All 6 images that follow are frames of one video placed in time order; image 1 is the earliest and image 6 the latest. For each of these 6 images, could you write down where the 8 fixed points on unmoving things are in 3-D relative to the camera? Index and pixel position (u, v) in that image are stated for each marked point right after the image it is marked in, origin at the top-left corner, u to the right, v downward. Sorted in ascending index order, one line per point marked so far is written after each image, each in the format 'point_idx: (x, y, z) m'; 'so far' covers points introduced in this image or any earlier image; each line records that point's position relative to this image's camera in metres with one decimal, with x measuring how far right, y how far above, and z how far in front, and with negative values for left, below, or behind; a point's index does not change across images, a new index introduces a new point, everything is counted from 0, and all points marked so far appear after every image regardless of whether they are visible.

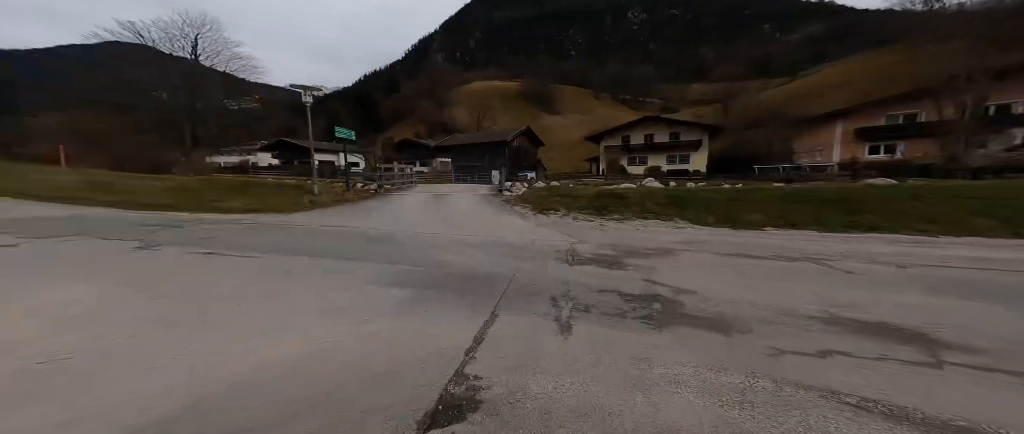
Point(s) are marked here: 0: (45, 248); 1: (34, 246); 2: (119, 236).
0: (-9.4, -0.3, +7.2) m
1: (-9.8, -0.3, +7.4) m
2: (-9.5, -0.1, +8.5) m
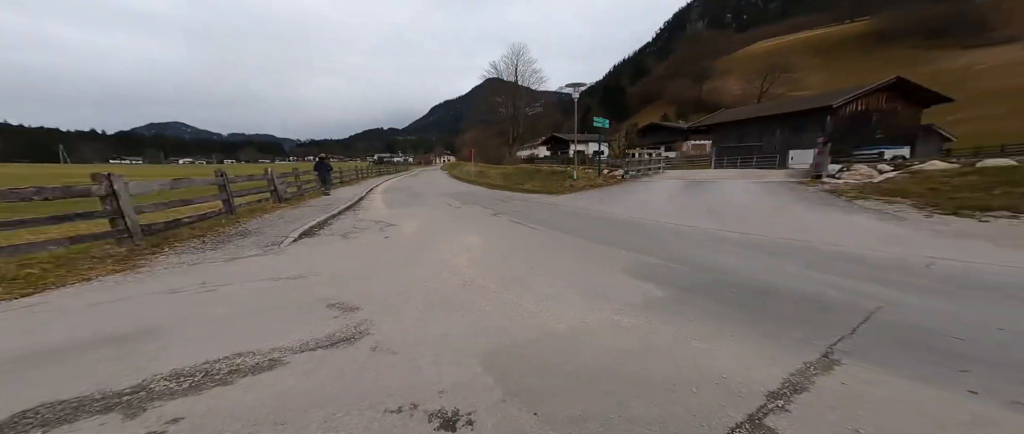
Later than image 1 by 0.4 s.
0: (-2.7, +0.3, +11.4) m
1: (-2.8, +0.3, +11.8) m
2: (-1.9, +0.5, +12.4) m
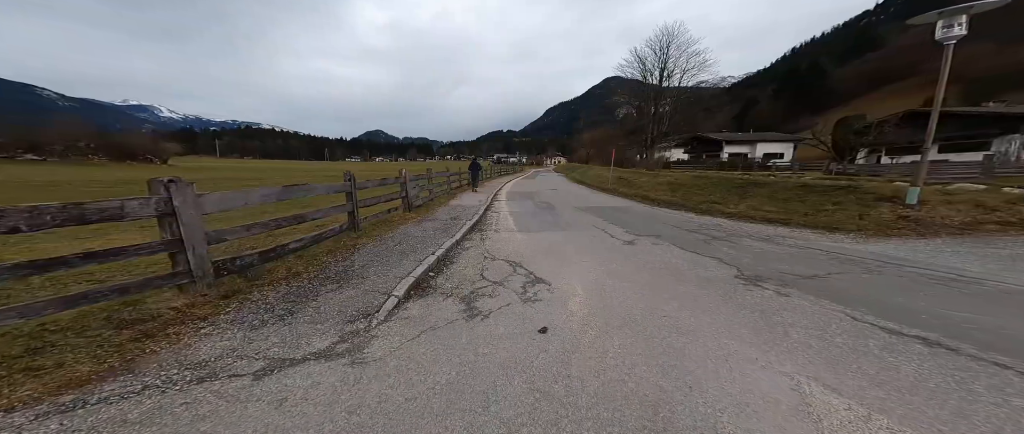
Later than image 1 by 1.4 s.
0: (+1.9, -0.4, +7.3) m
1: (+1.8, -0.4, +7.7) m
2: (+3.0, -0.3, +8.0) m
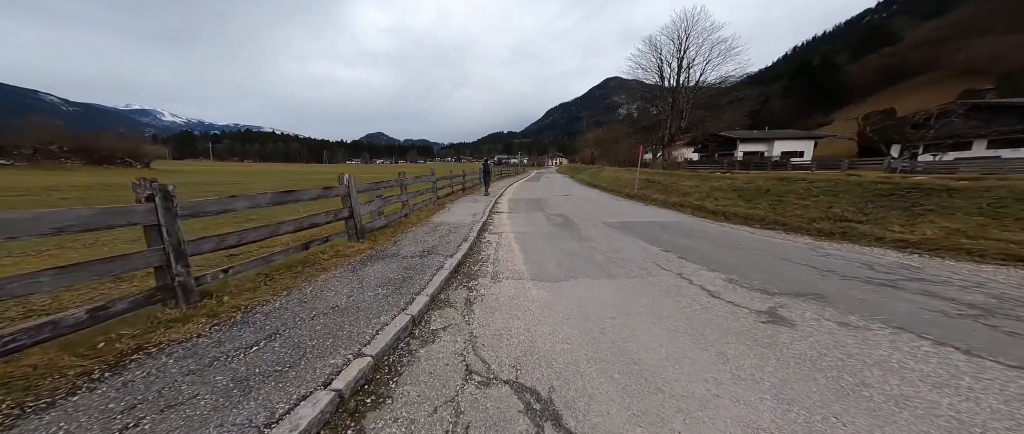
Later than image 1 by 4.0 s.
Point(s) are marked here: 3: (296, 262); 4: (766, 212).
0: (+2.0, -0.9, +3.9) m
1: (+2.0, -0.8, +4.3) m
2: (+3.1, -0.8, +4.6) m
3: (-3.0, -0.6, +4.5) m
4: (+5.5, +0.1, +7.1) m
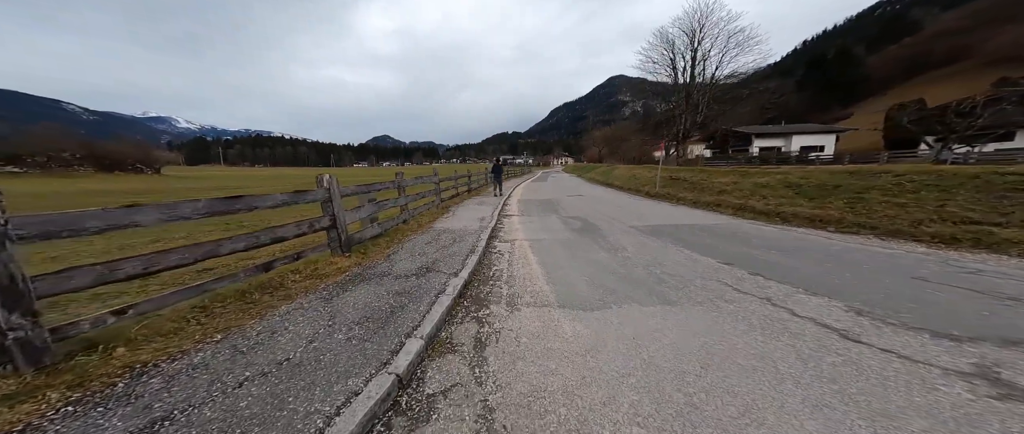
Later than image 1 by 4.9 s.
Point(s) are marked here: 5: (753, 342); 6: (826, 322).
0: (+2.3, -0.9, +2.7) m
1: (+2.2, -0.9, +3.1) m
2: (+3.4, -0.8, +3.4) m
3: (-2.7, -0.7, +3.5) m
4: (+5.8, +0.1, +5.8) m
5: (+1.9, -1.0, +2.5) m
6: (+2.6, -0.9, +2.5) m
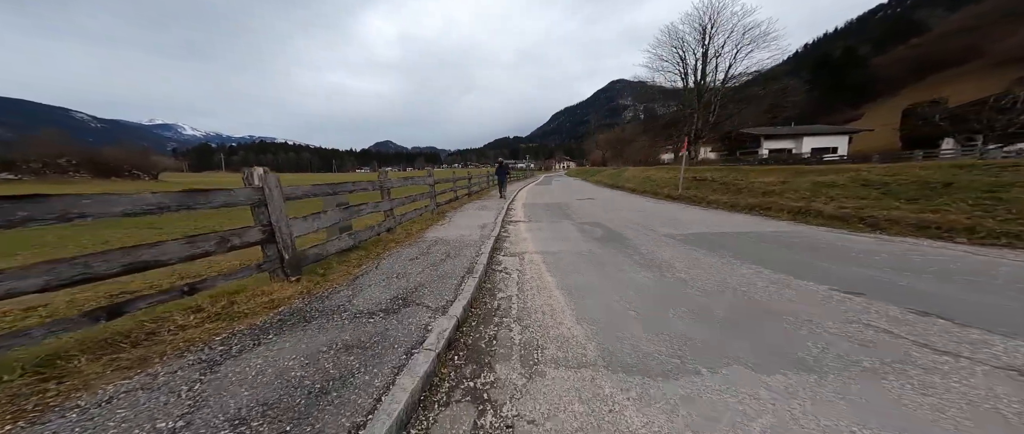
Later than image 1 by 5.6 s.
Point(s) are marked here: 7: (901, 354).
0: (+2.4, -1.0, +1.3) m
1: (+2.3, -1.0, +1.6) m
2: (+3.5, -0.8, +1.9) m
3: (-2.6, -0.8, +2.0) m
4: (+5.9, 0.0, +4.3) m
5: (+2.0, -1.0, +1.0) m
6: (+2.7, -0.9, +1.1) m
7: (+2.4, -0.9, +2.0) m
